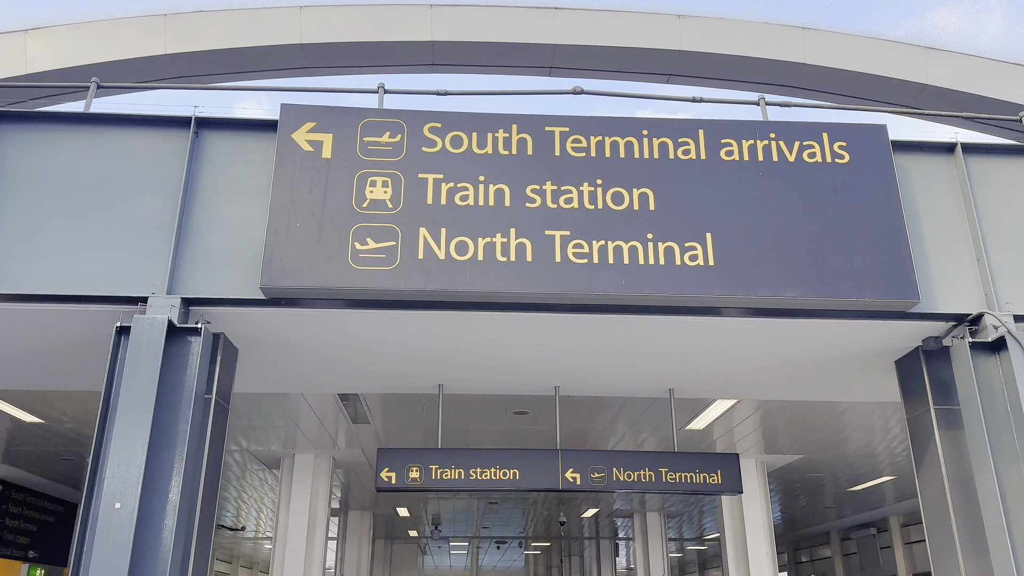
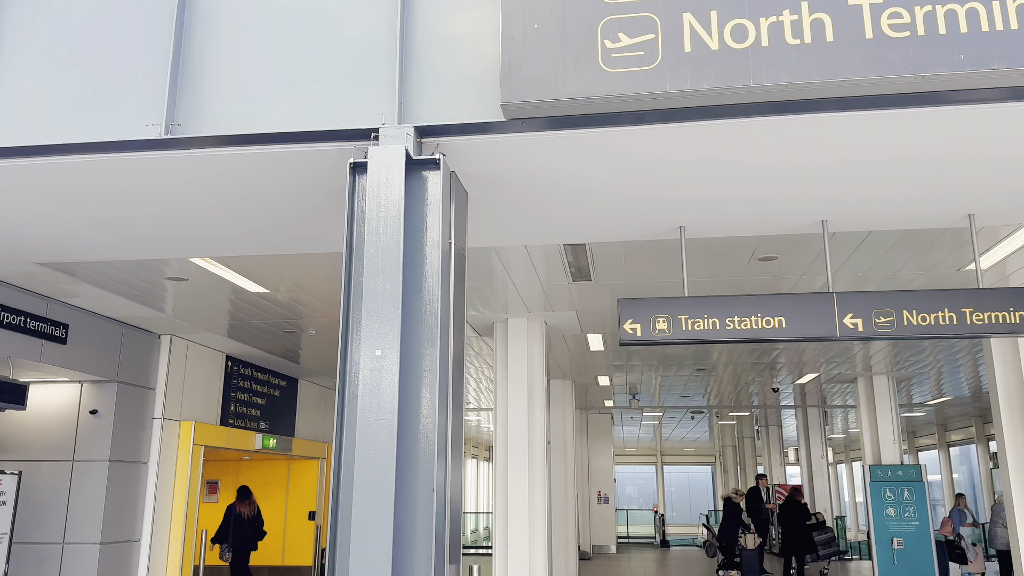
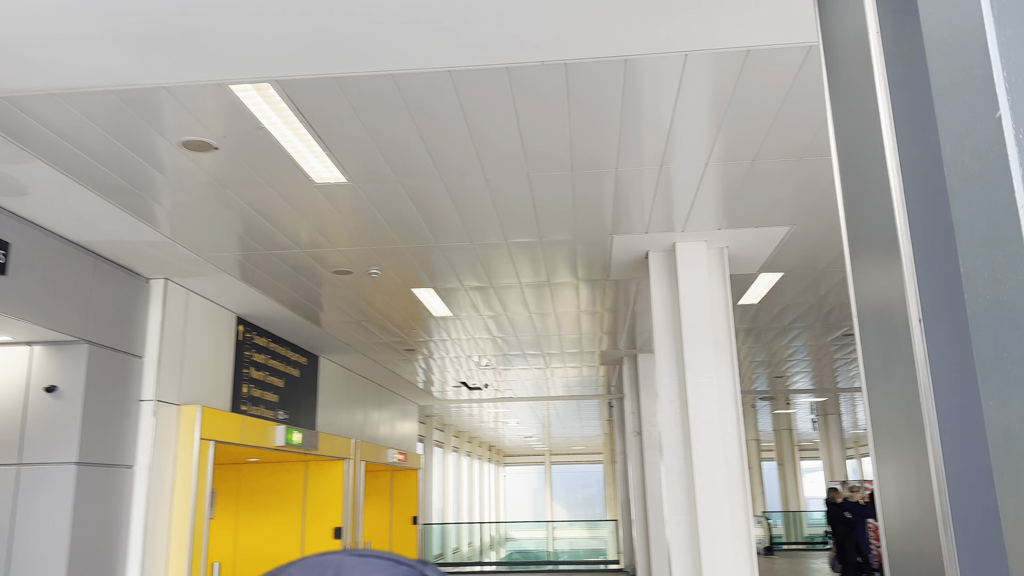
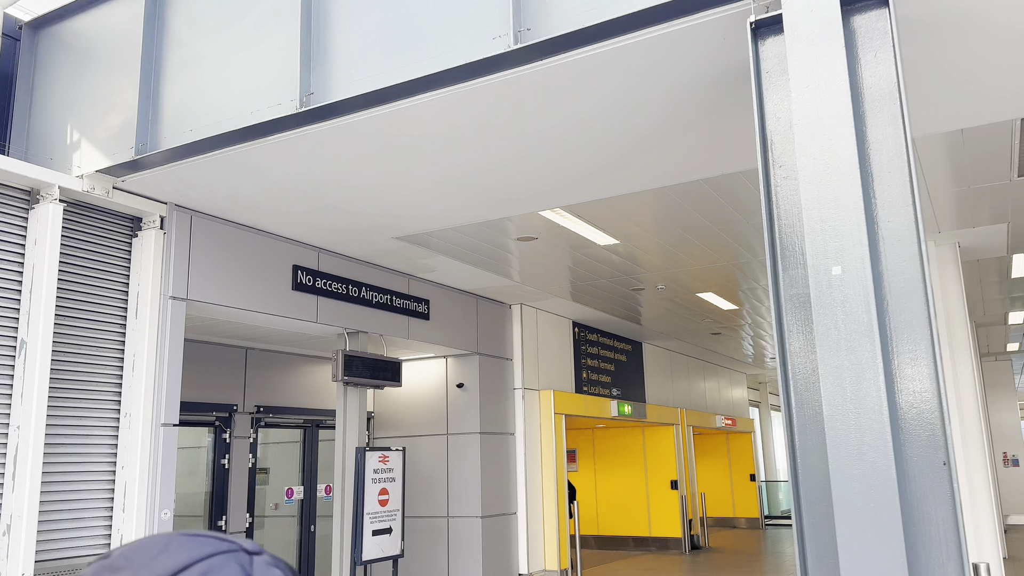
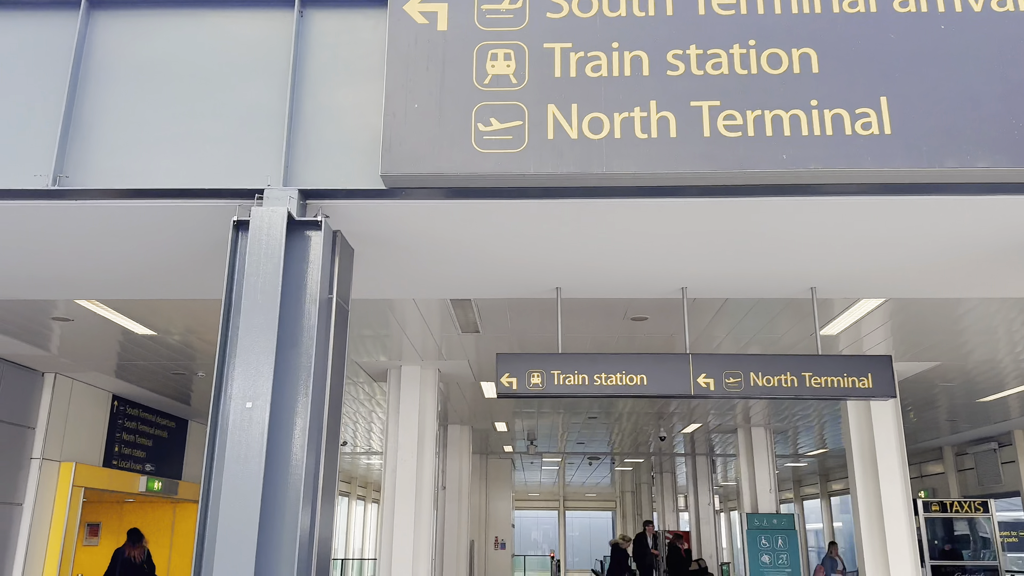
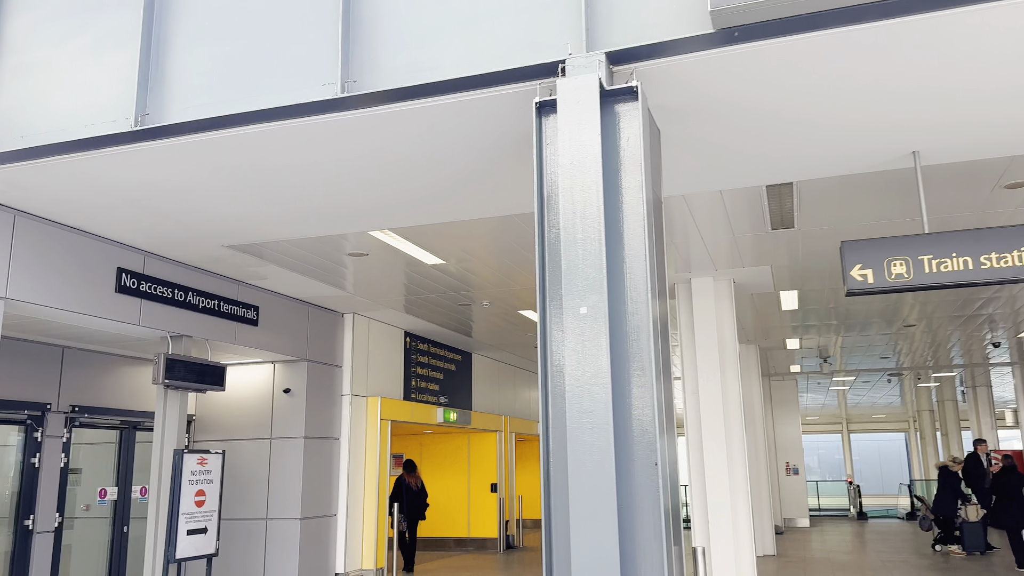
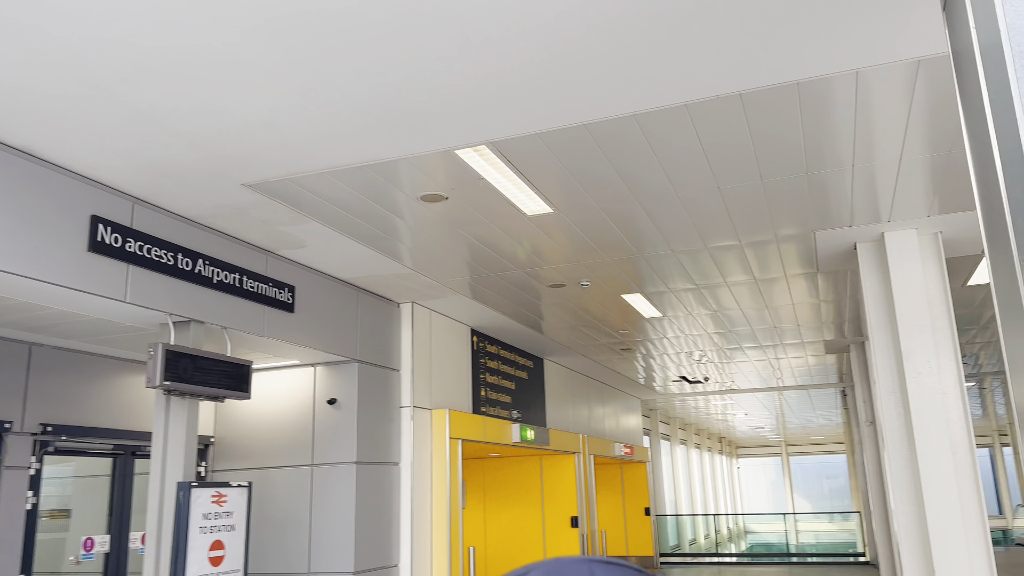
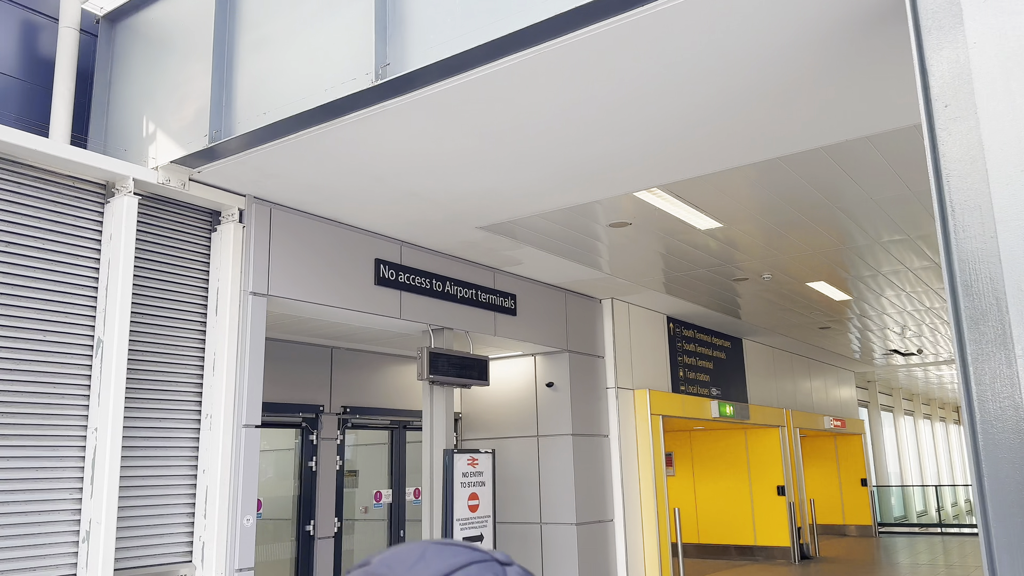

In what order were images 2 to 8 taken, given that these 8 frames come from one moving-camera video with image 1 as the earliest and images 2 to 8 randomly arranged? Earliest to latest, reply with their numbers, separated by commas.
5, 2, 6, 4, 8, 7, 3
